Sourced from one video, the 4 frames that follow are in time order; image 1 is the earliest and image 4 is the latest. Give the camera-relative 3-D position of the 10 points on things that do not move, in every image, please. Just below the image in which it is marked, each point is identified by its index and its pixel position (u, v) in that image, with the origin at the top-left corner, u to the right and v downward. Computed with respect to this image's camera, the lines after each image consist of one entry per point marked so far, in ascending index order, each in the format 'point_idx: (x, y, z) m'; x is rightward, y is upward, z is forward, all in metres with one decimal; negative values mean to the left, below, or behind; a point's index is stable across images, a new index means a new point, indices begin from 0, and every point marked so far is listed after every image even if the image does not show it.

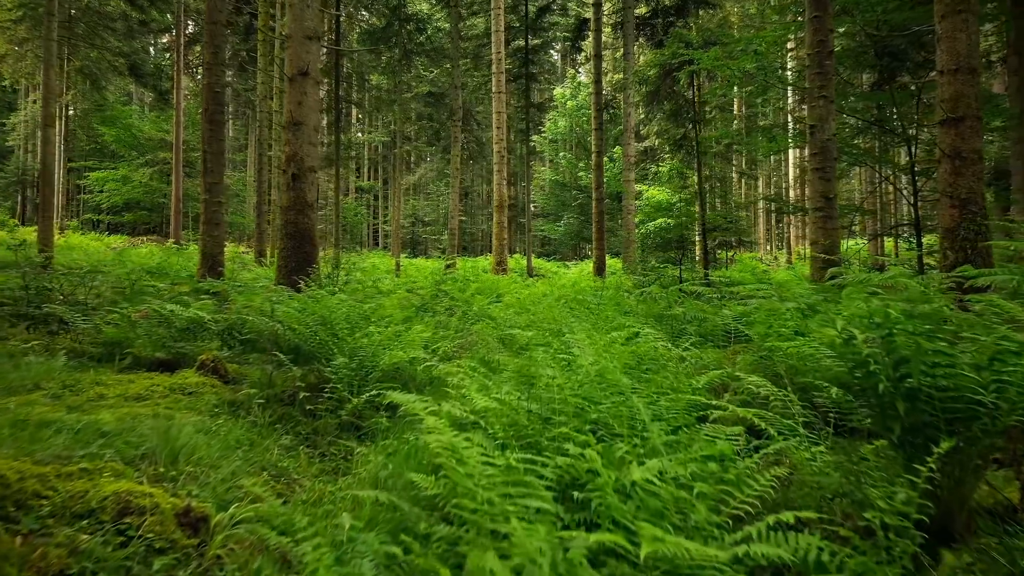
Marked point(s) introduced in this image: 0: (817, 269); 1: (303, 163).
0: (+2.9, +0.2, +8.0) m
1: (-1.9, +1.1, +7.5) m
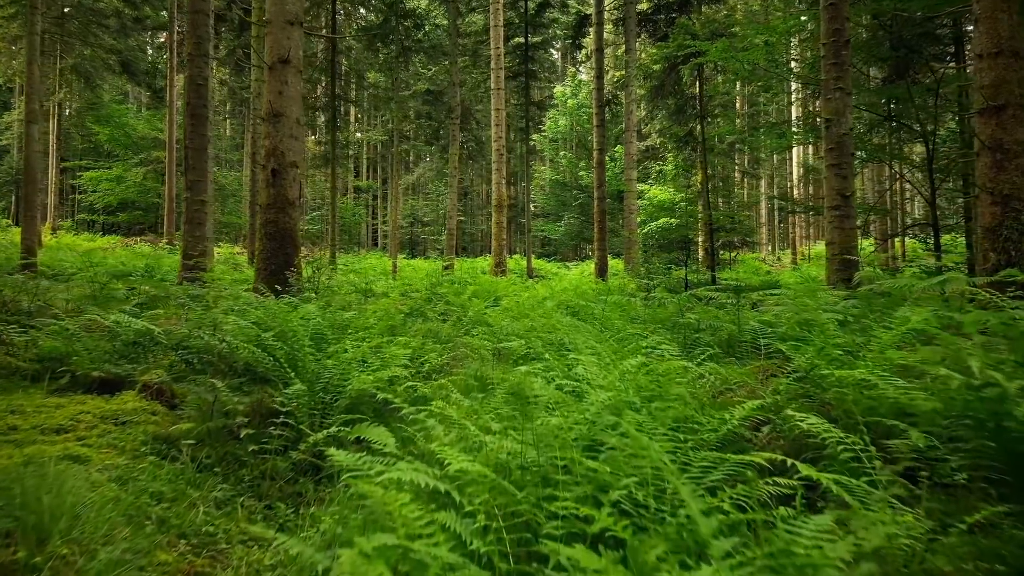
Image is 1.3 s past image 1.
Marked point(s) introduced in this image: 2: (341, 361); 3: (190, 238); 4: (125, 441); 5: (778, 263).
0: (+2.9, +0.1, +7.5) m
1: (-1.9, +1.1, +6.9) m
2: (-0.7, -0.3, +3.4) m
3: (-3.4, +0.5, +8.9) m
4: (-1.2, -0.5, +2.5) m
5: (+6.4, +0.6, +19.8) m
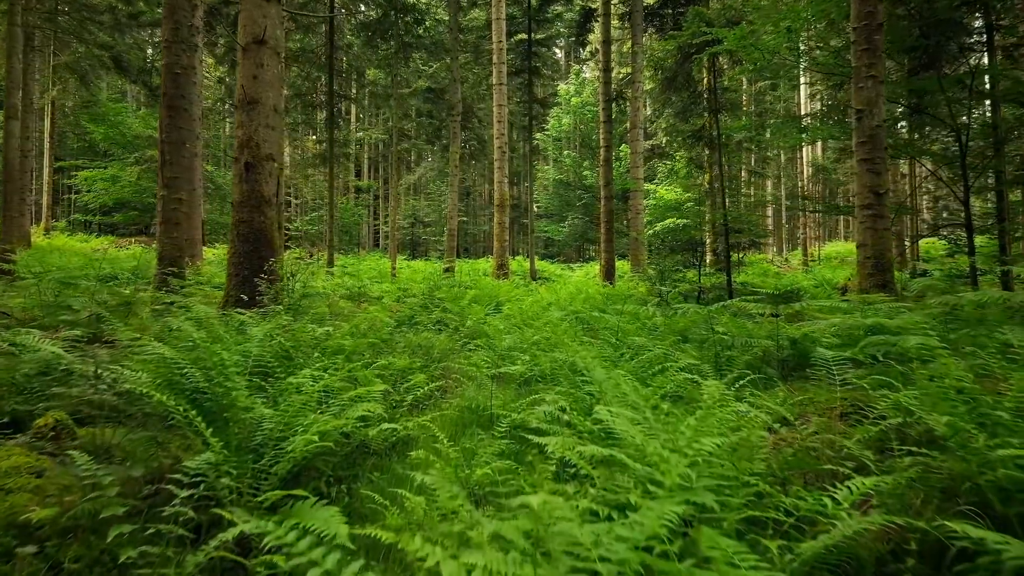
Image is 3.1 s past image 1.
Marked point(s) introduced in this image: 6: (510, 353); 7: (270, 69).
0: (+2.9, +0.1, +6.7) m
1: (-1.9, +1.0, +6.2) m
2: (-0.7, -0.4, +2.7) m
3: (-3.4, +0.5, +8.1) m
4: (-1.2, -0.5, +1.8) m
5: (+6.4, +0.5, +19.0) m
6: (0.0, -0.4, +4.9) m
7: (-1.8, +1.7, +6.3) m
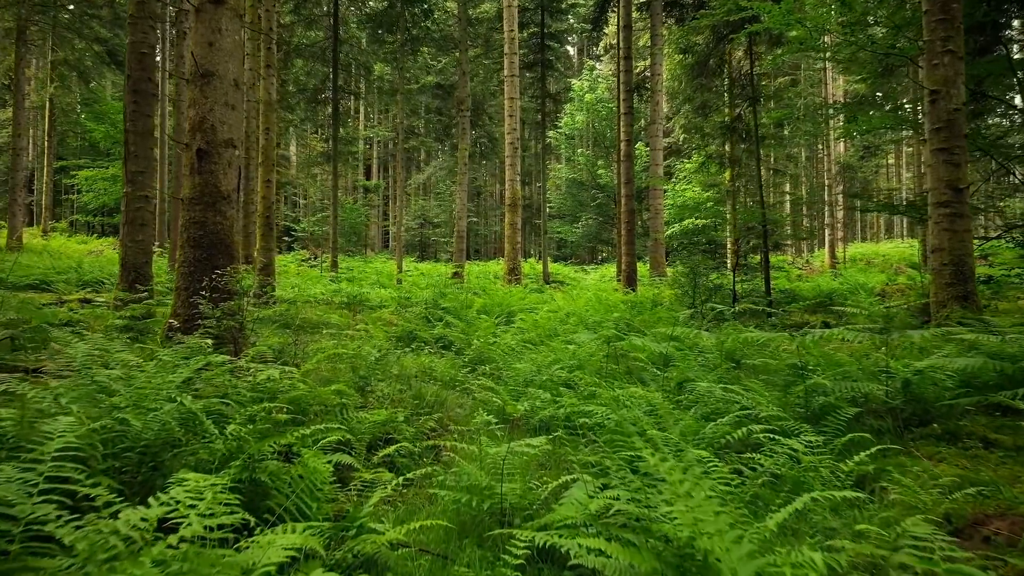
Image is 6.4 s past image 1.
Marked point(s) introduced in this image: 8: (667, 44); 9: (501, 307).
0: (+3.0, 0.0, +5.5) m
1: (-1.8, +0.9, +5.0) m
2: (-0.7, -0.5, +1.5) m
3: (-3.3, +0.4, +7.0) m
4: (-1.1, -0.6, +0.6) m
5: (+6.7, +0.4, +17.7) m
6: (+0.1, -0.5, +3.7) m
7: (-1.7, +1.6, +5.1) m
8: (+2.4, +3.8, +12.6) m
9: (-0.1, -0.2, +9.2) m
